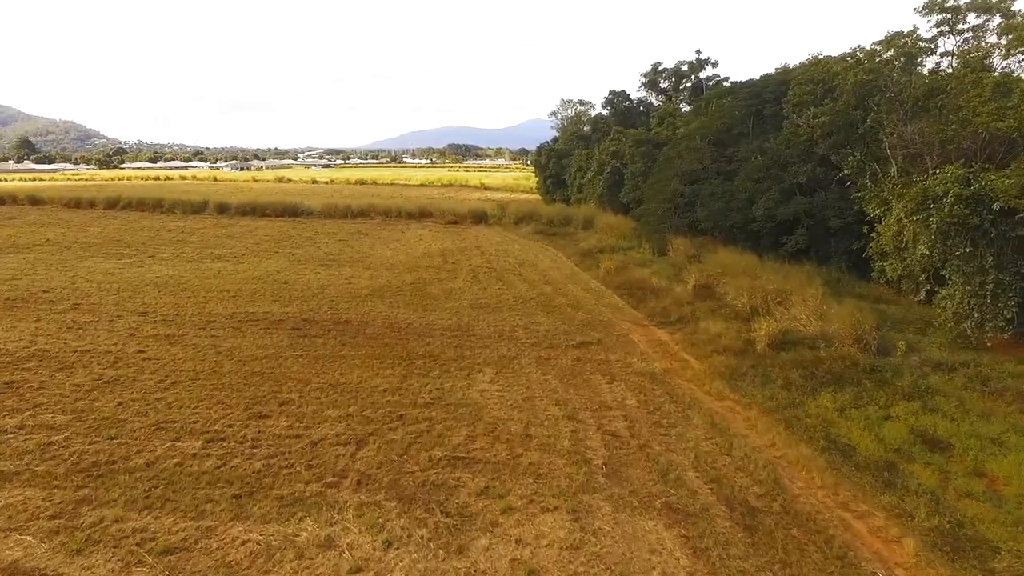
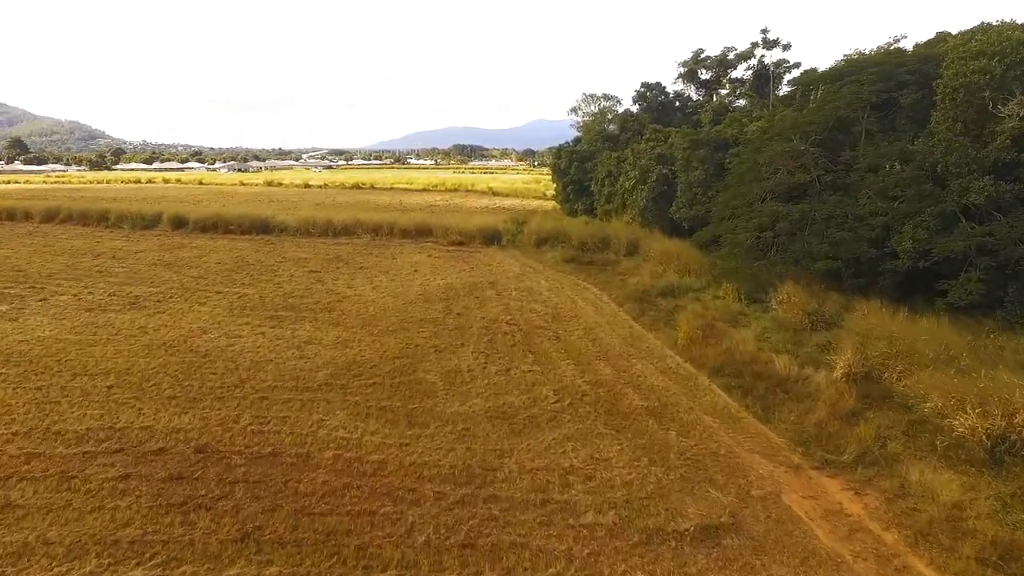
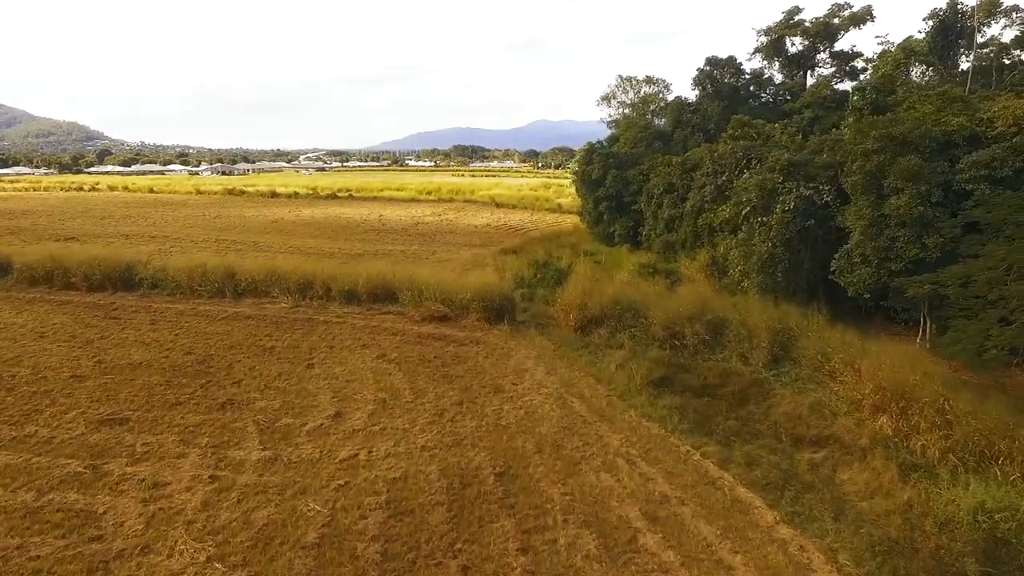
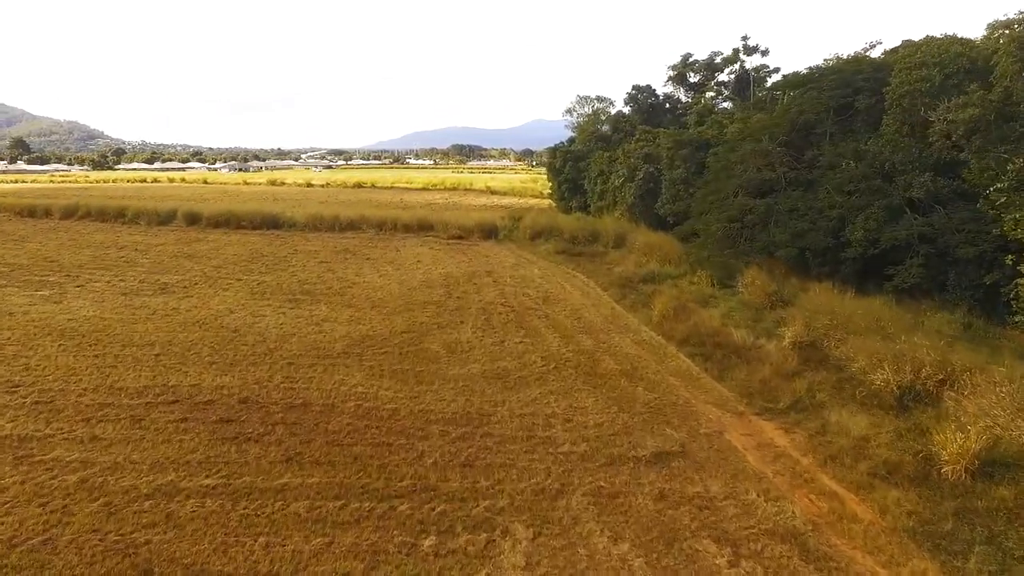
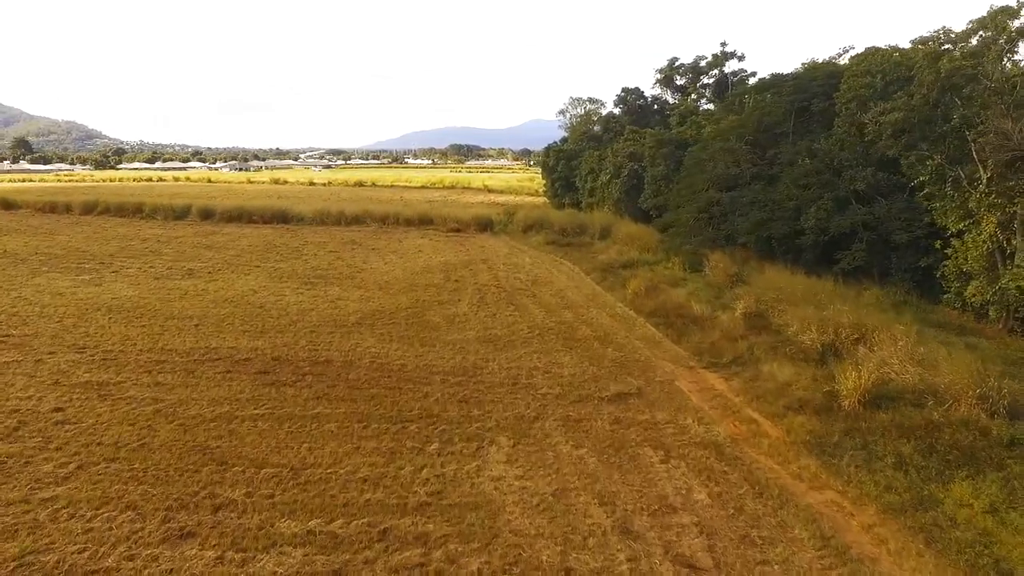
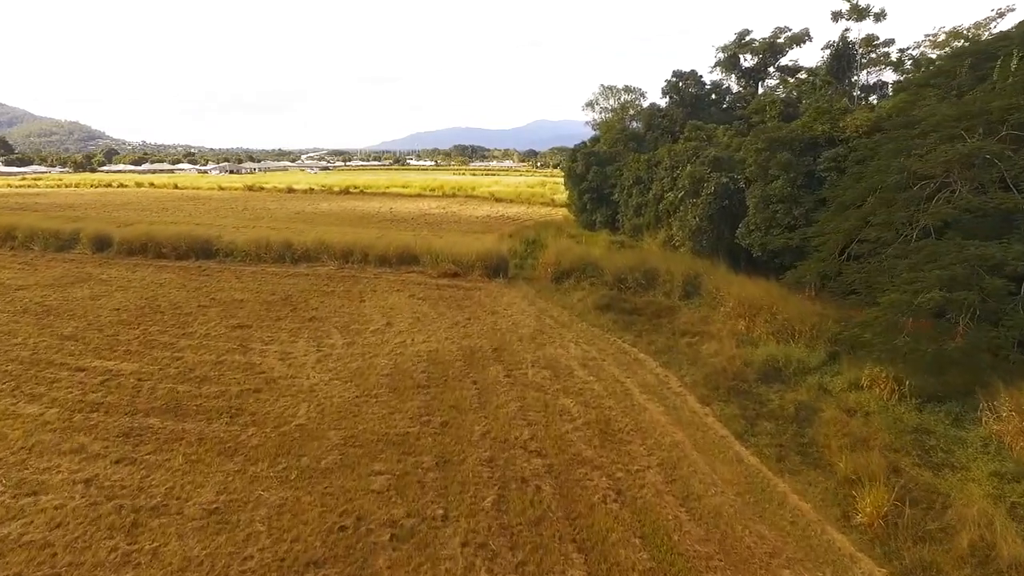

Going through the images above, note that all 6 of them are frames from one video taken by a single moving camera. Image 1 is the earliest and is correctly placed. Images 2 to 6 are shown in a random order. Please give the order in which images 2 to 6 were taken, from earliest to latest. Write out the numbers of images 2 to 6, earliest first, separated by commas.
5, 4, 2, 6, 3
